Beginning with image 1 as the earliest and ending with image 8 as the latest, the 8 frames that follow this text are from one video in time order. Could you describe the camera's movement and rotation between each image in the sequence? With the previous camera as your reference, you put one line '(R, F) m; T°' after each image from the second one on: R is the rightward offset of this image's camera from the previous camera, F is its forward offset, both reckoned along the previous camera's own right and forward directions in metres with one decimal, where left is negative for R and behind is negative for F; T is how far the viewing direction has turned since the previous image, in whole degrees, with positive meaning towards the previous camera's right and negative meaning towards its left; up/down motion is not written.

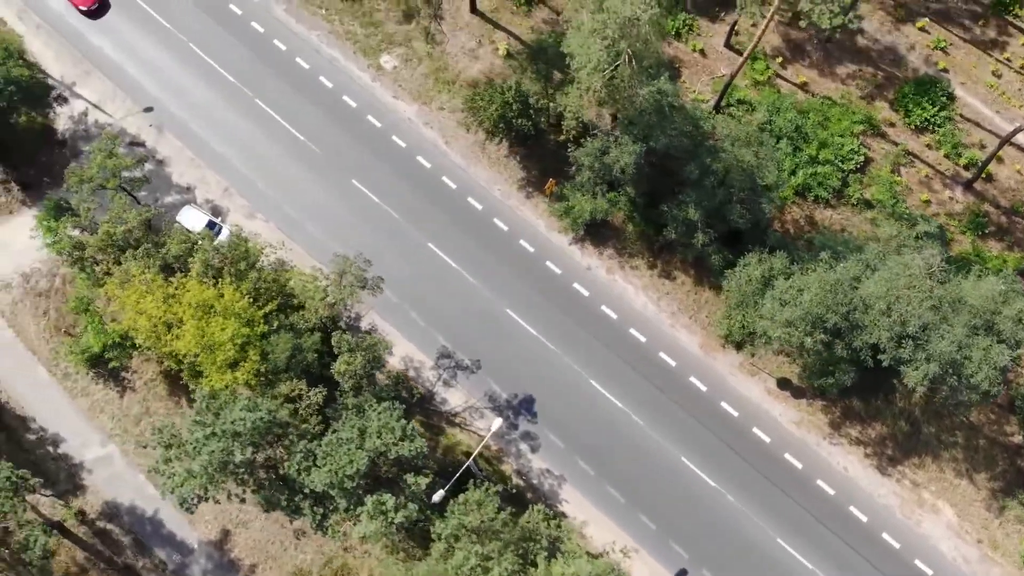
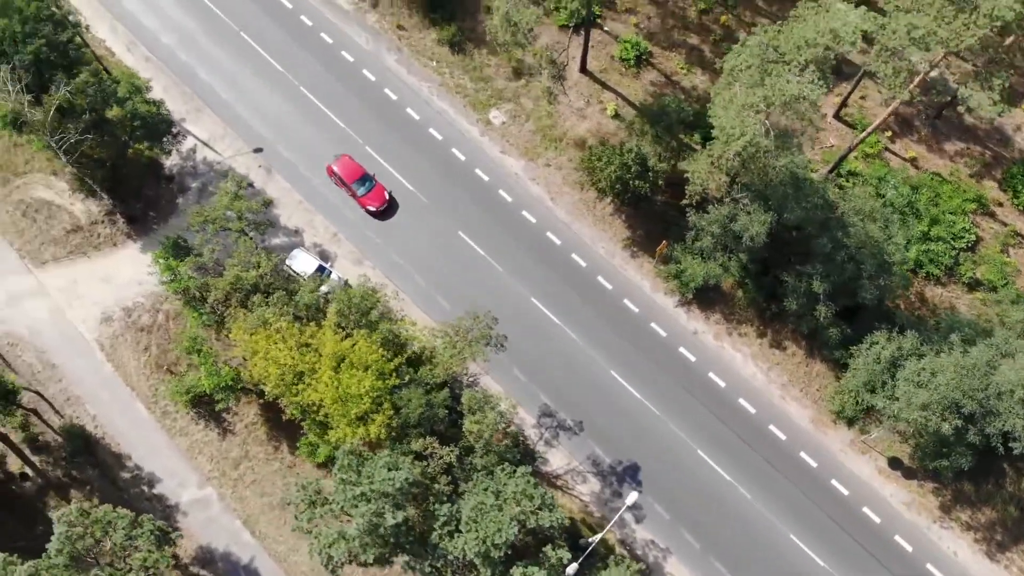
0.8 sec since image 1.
(-5.9, +0.4) m; 0°
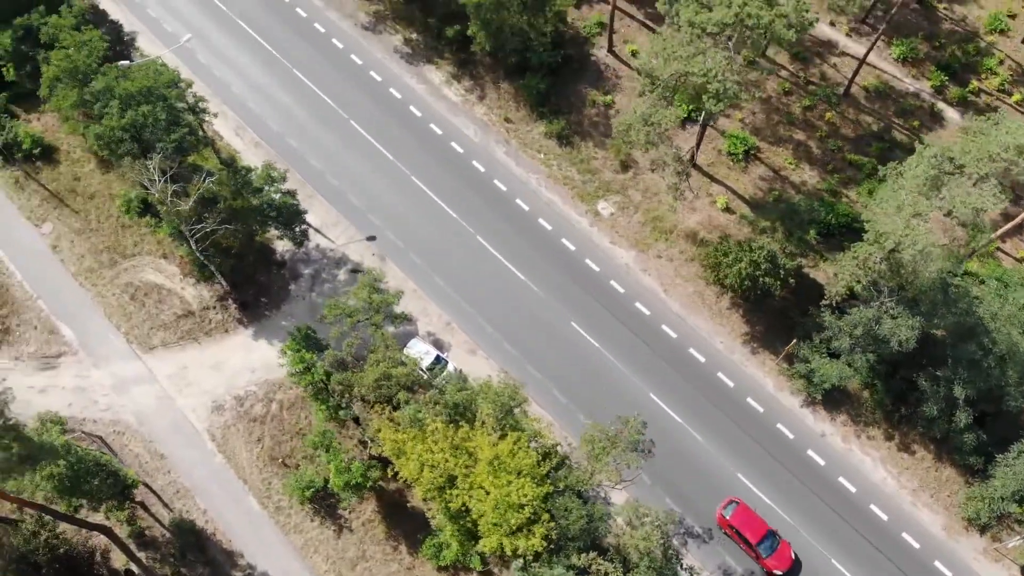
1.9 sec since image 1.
(-7.2, +0.6) m; +1°
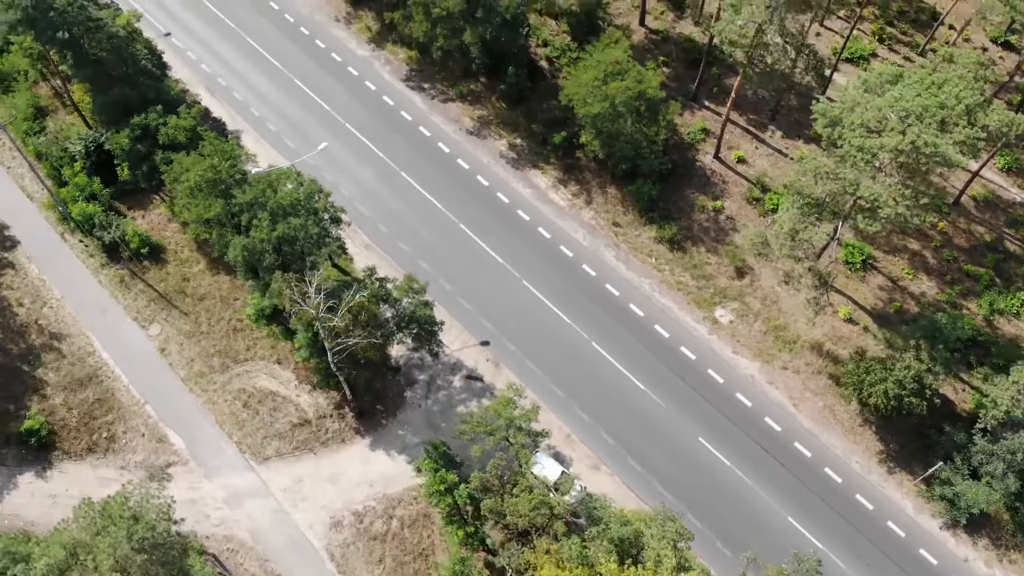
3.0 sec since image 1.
(-7.5, +1.0) m; +1°
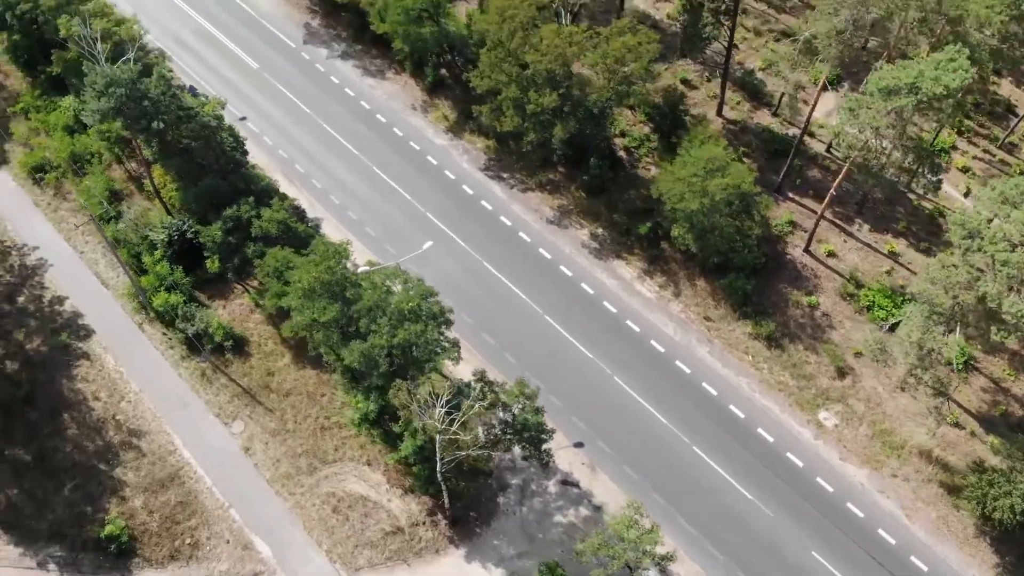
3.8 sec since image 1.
(-5.9, +1.3) m; 0°
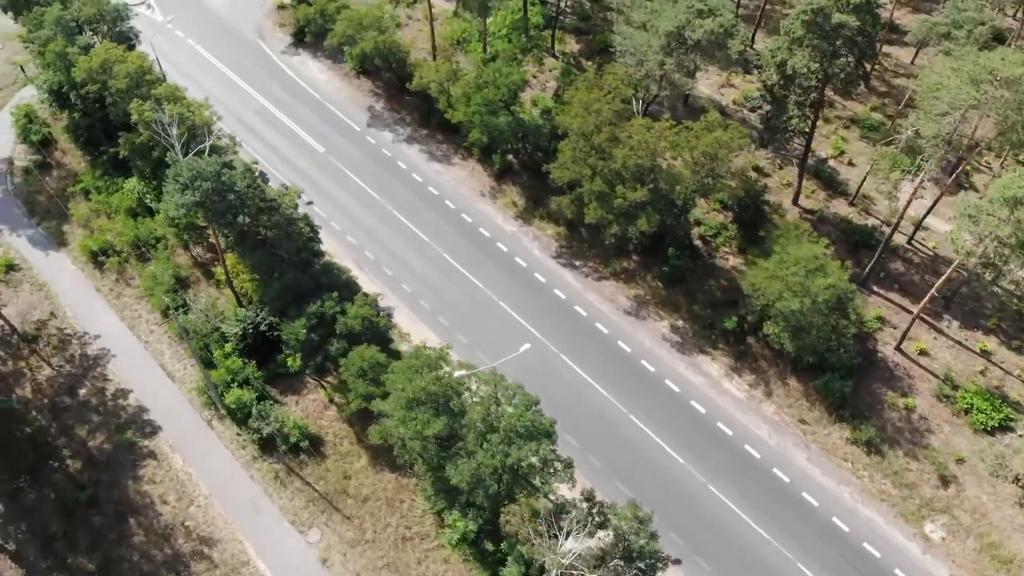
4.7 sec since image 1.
(-5.2, +1.7) m; 0°
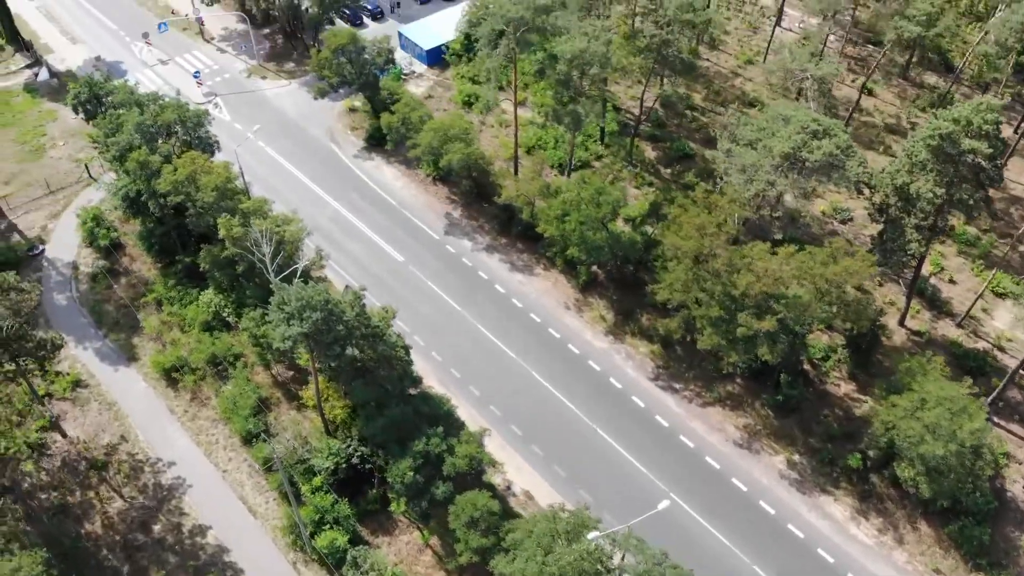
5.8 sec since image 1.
(-6.3, +2.7) m; 0°
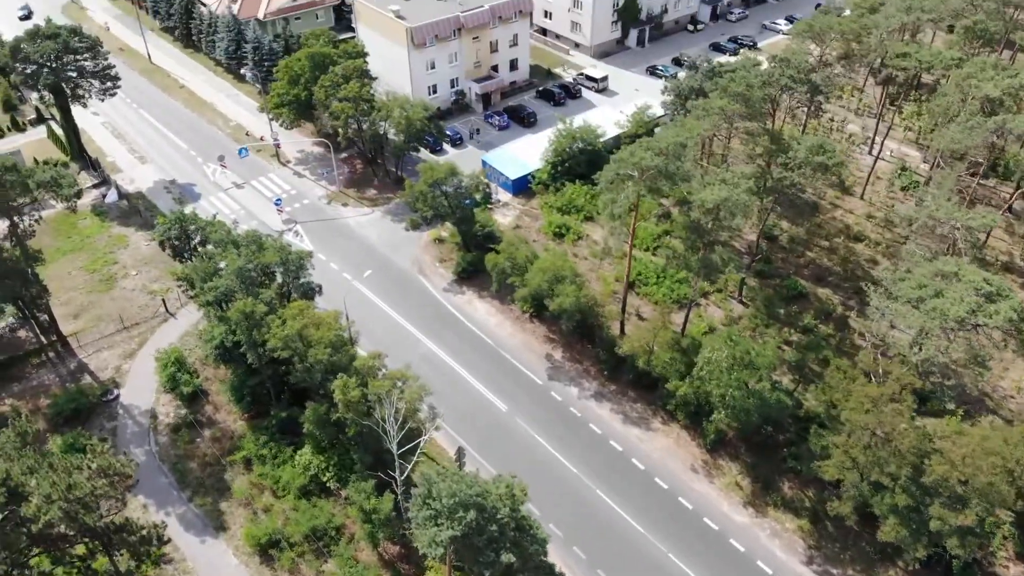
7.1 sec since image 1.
(-7.5, +4.1) m; 0°
